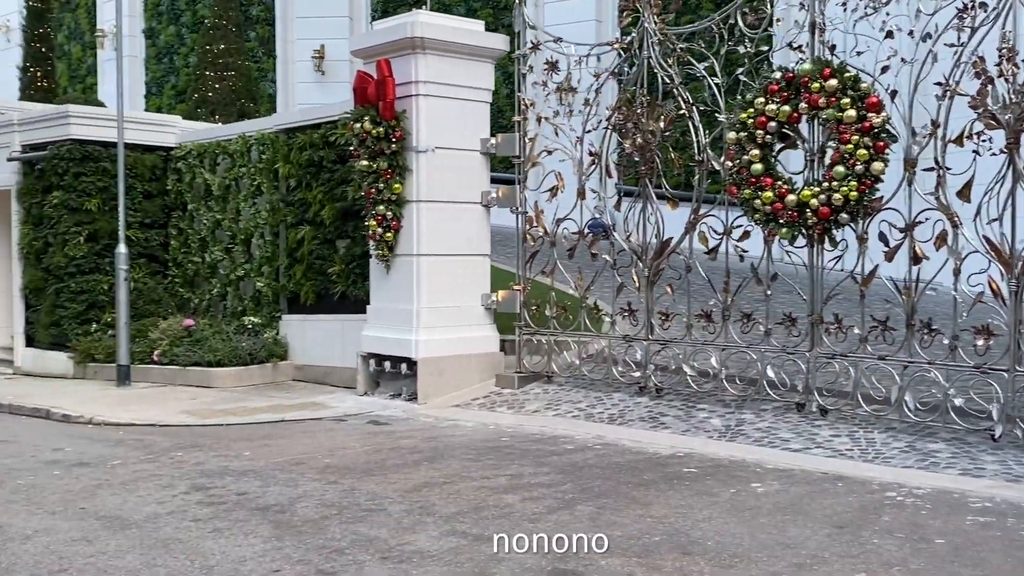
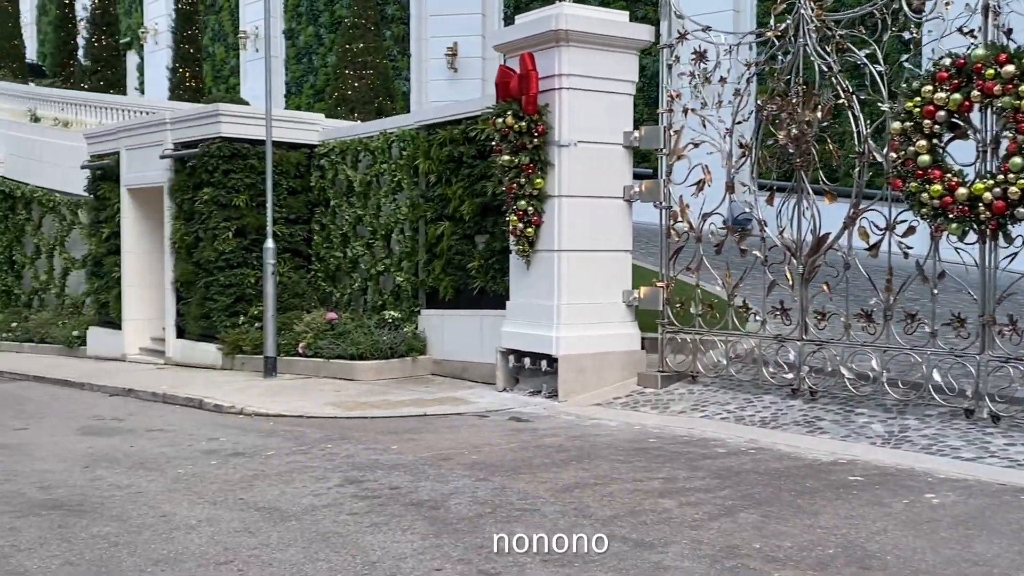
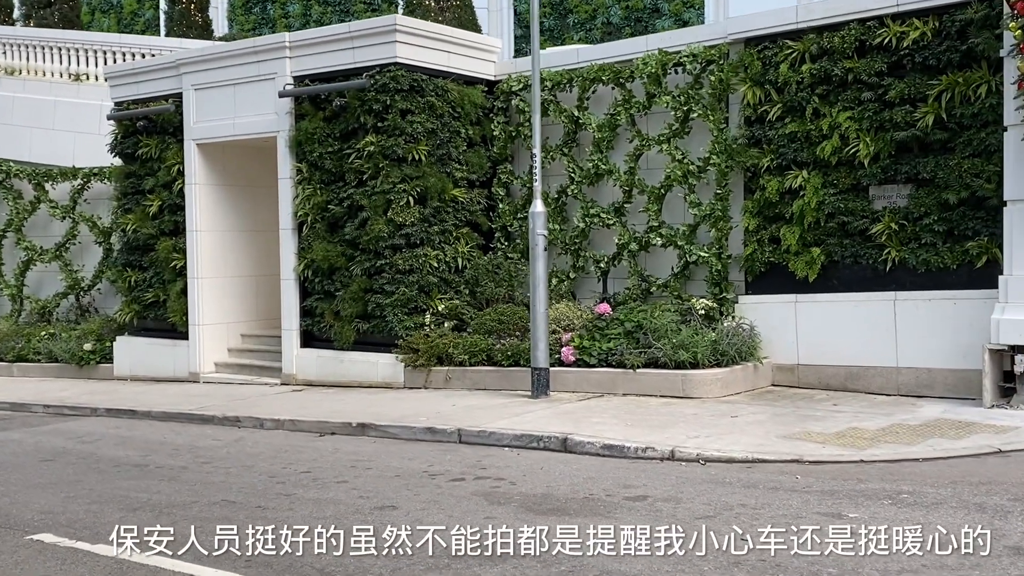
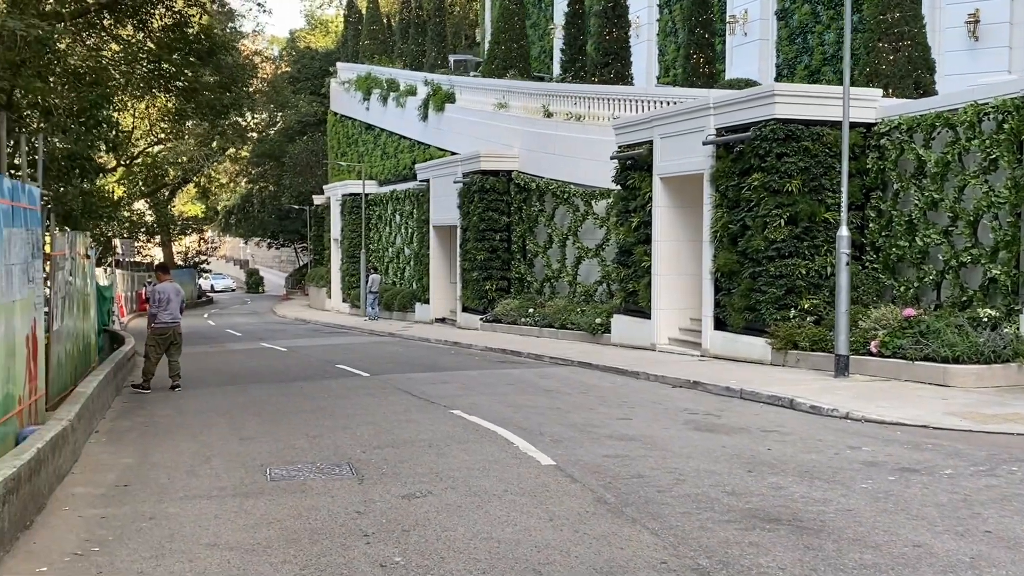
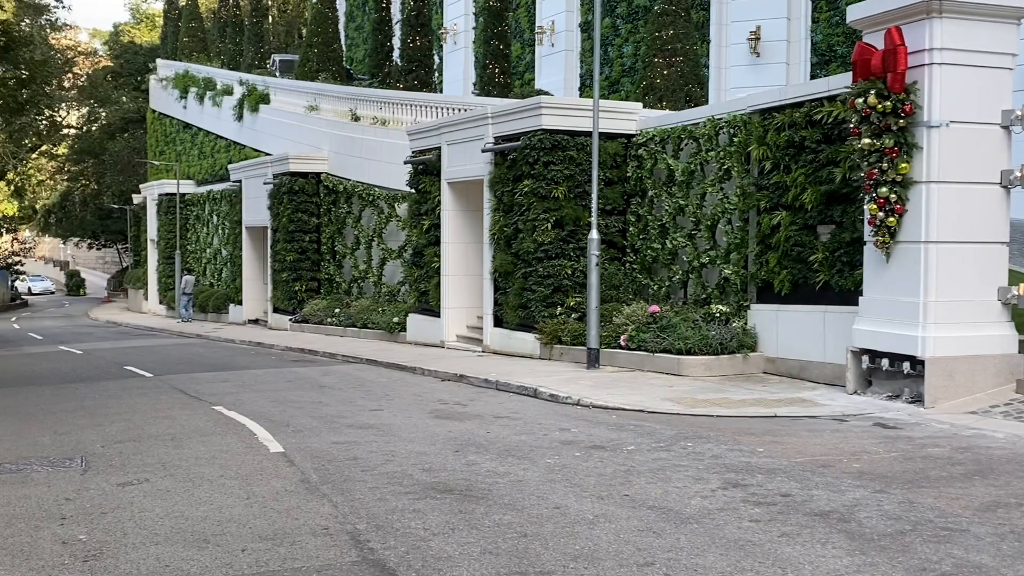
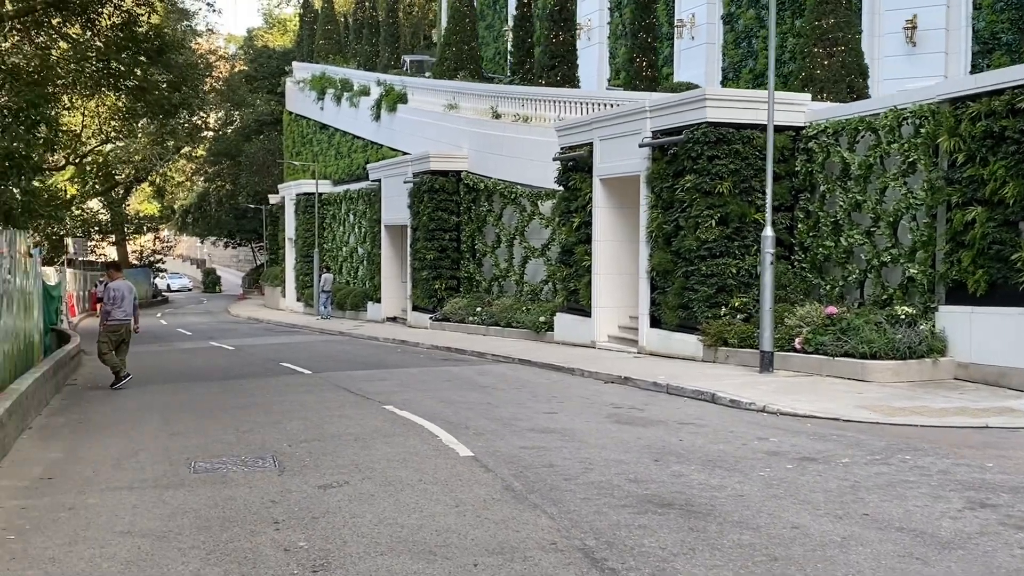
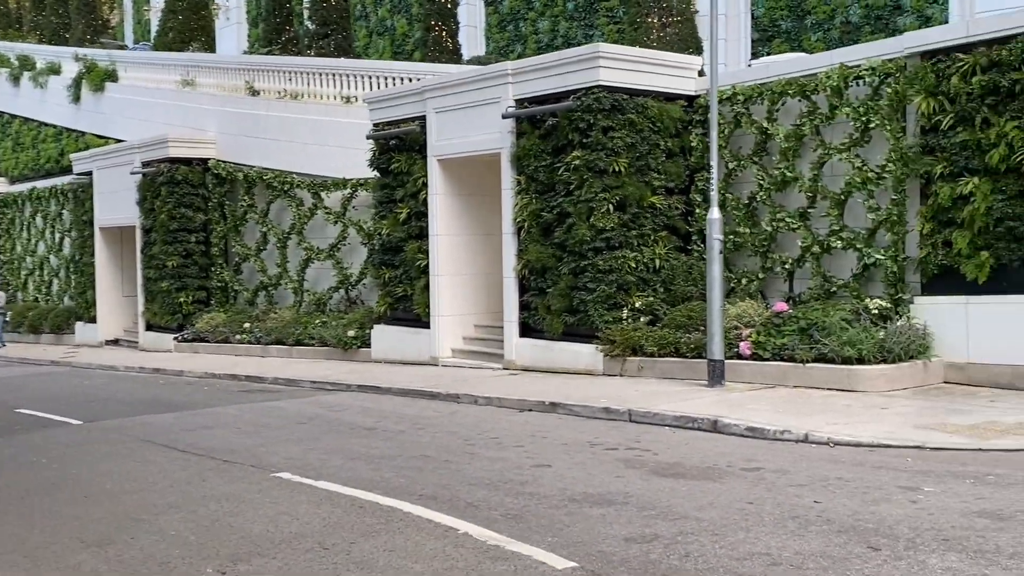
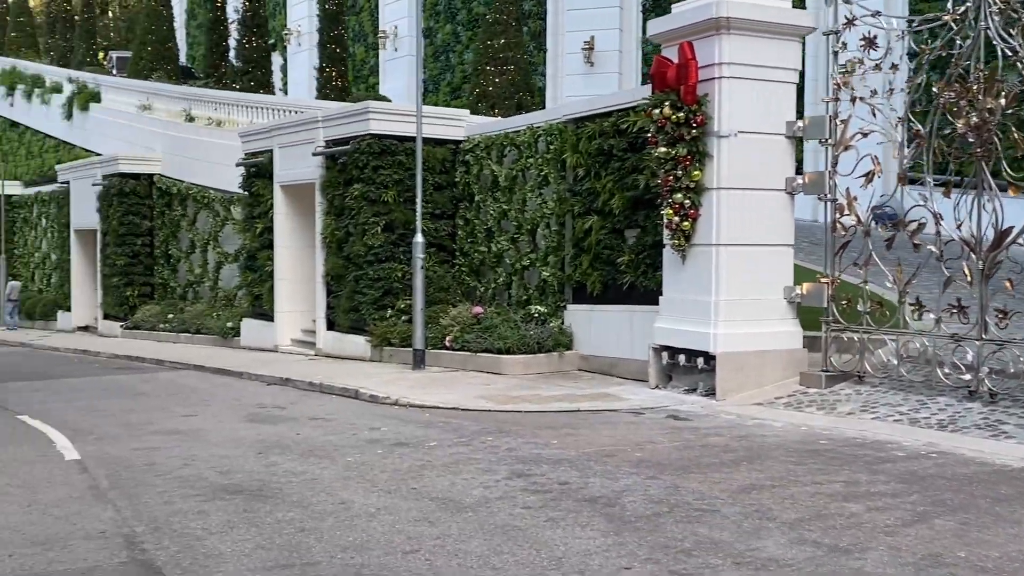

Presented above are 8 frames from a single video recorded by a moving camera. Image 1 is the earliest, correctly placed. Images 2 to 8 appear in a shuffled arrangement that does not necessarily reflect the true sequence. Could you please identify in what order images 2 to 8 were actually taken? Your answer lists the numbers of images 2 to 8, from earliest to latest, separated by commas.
2, 8, 5, 6, 4, 7, 3
